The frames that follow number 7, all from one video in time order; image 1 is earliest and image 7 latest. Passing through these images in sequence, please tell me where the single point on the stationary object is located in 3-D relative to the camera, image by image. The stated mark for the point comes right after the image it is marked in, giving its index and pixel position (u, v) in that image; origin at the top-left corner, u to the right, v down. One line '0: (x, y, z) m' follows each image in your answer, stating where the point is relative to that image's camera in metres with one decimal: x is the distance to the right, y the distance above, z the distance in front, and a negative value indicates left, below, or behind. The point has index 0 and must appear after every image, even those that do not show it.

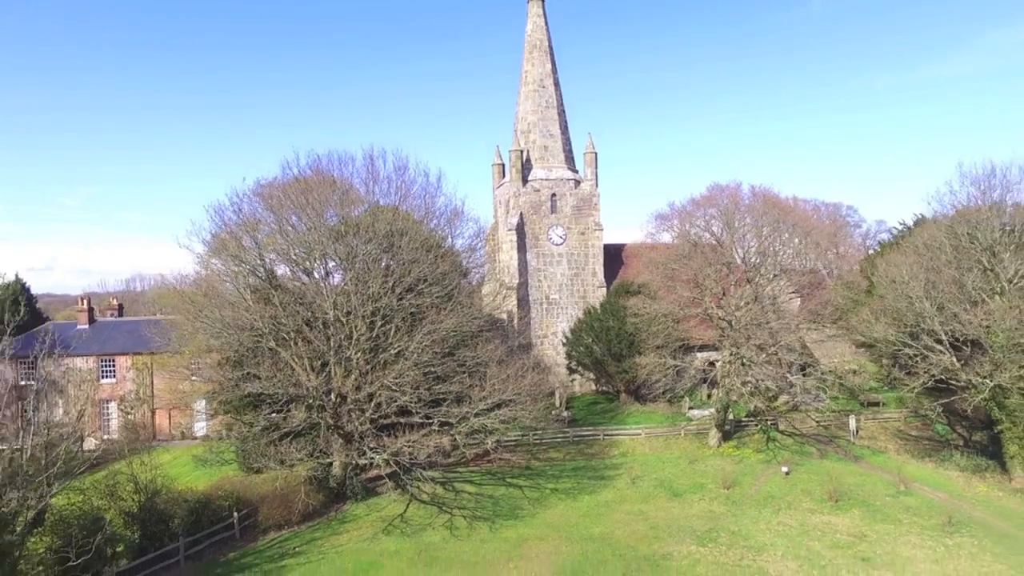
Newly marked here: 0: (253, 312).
0: (-7.6, -0.8, +18.1) m
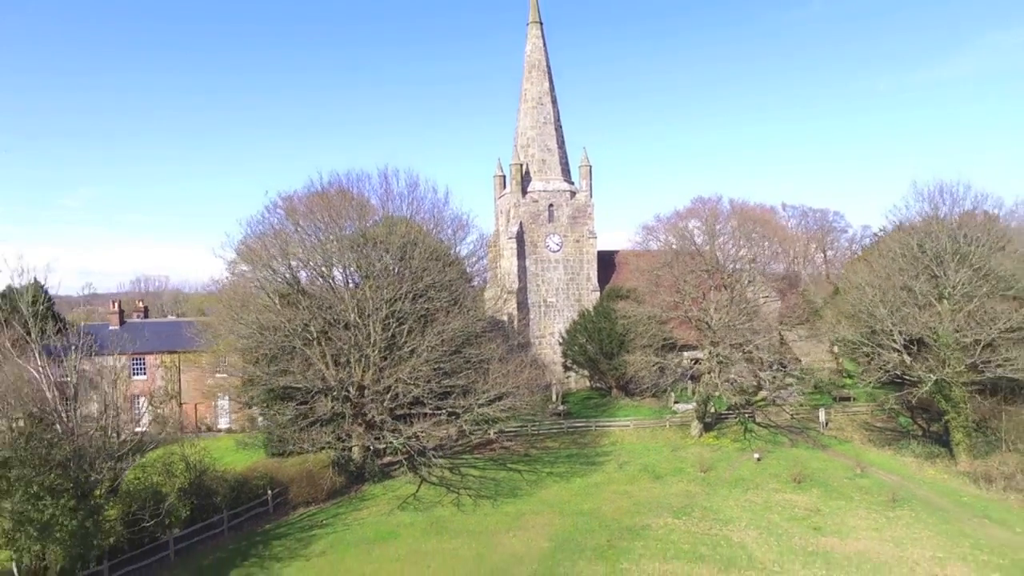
0: (-7.6, -0.9, +20.4) m
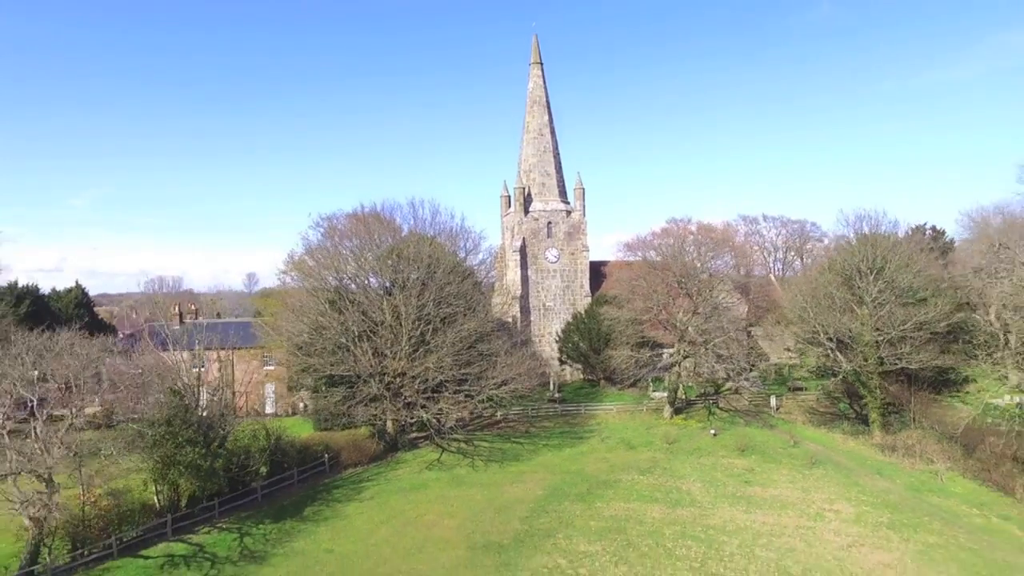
0: (-7.4, -1.3, +25.6) m
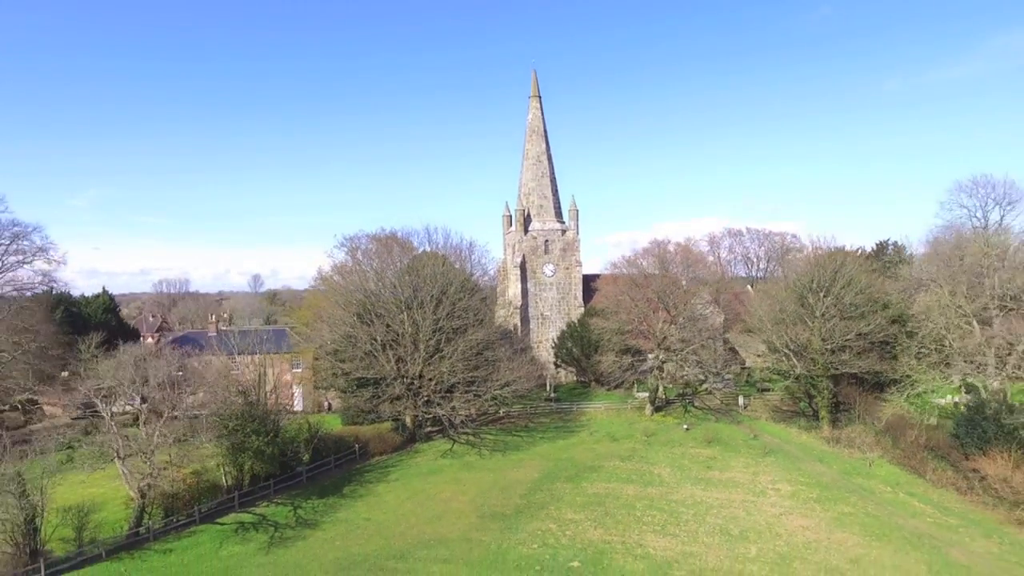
0: (-7.4, -2.0, +30.0) m
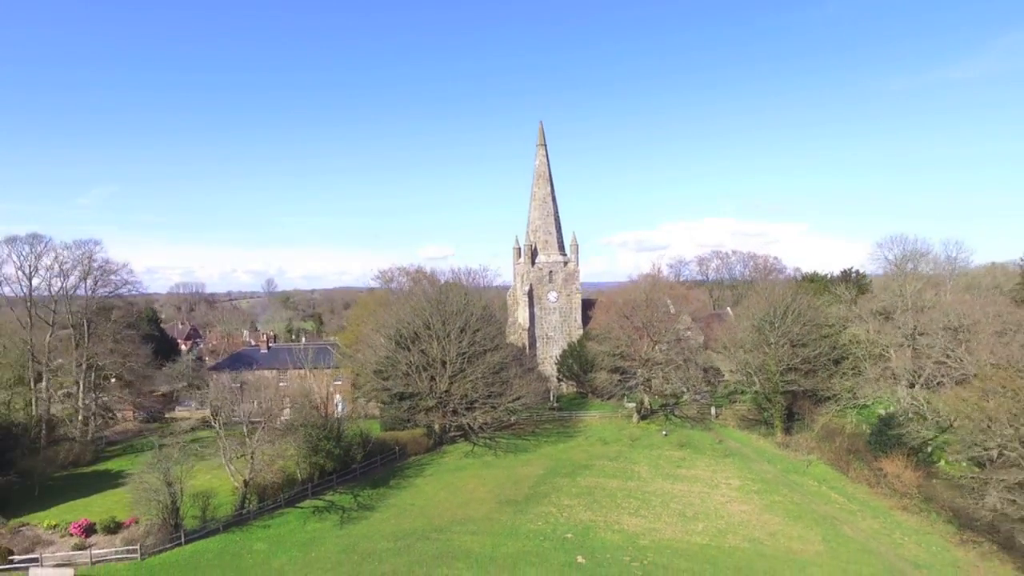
0: (-6.8, -3.9, +36.8) m
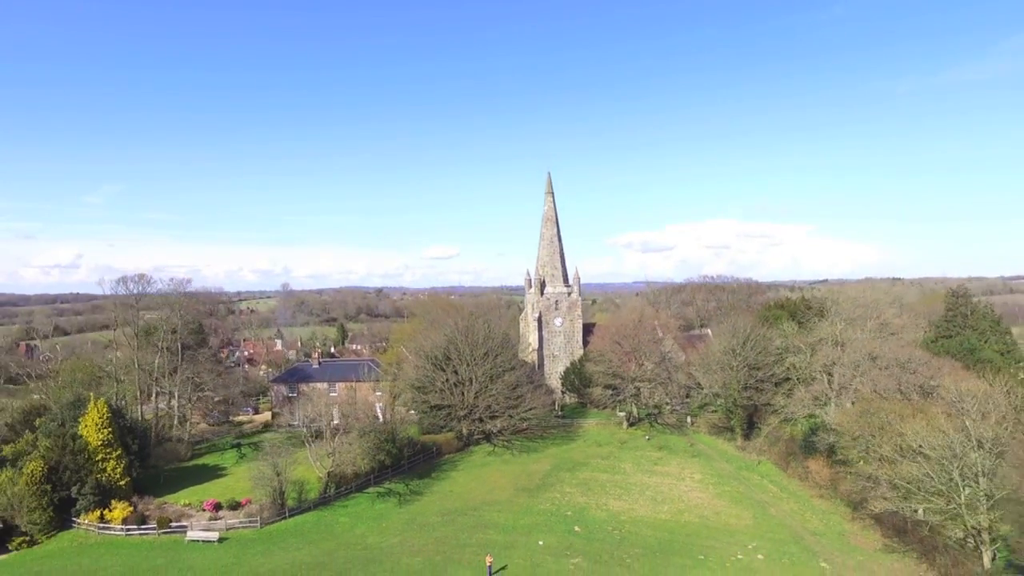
0: (-5.8, -6.3, +46.0) m
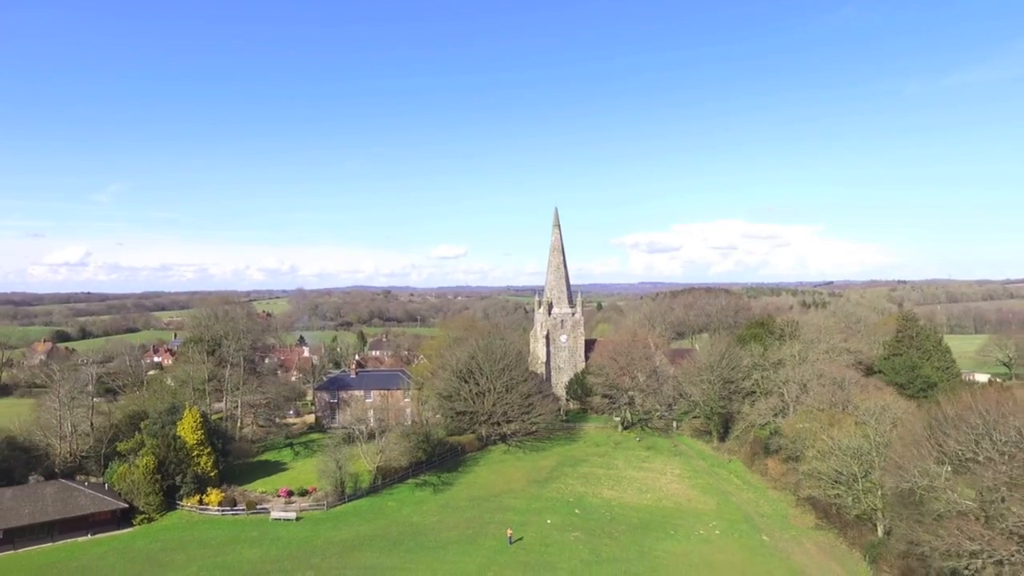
0: (-4.7, -8.5, +54.7) m
